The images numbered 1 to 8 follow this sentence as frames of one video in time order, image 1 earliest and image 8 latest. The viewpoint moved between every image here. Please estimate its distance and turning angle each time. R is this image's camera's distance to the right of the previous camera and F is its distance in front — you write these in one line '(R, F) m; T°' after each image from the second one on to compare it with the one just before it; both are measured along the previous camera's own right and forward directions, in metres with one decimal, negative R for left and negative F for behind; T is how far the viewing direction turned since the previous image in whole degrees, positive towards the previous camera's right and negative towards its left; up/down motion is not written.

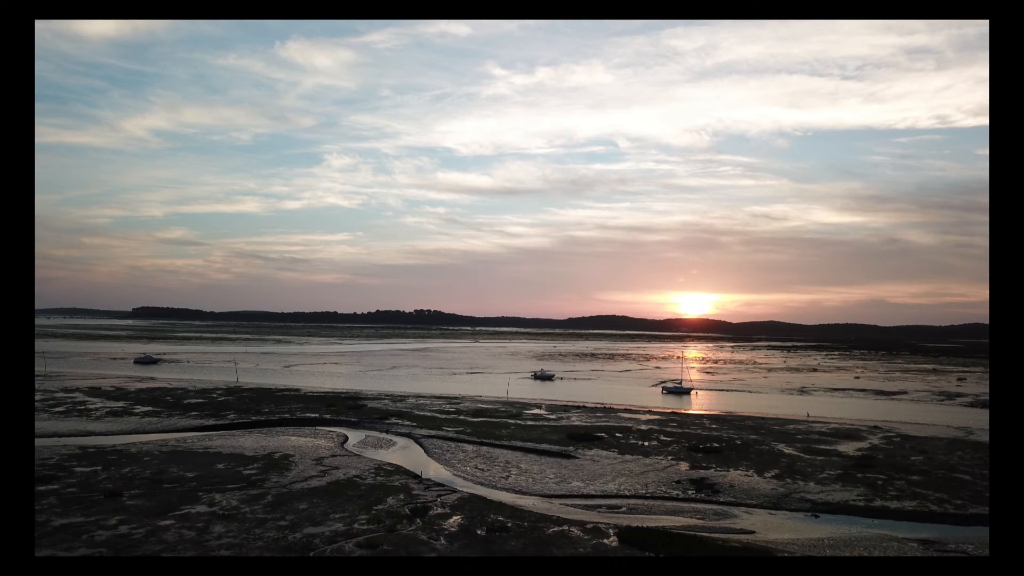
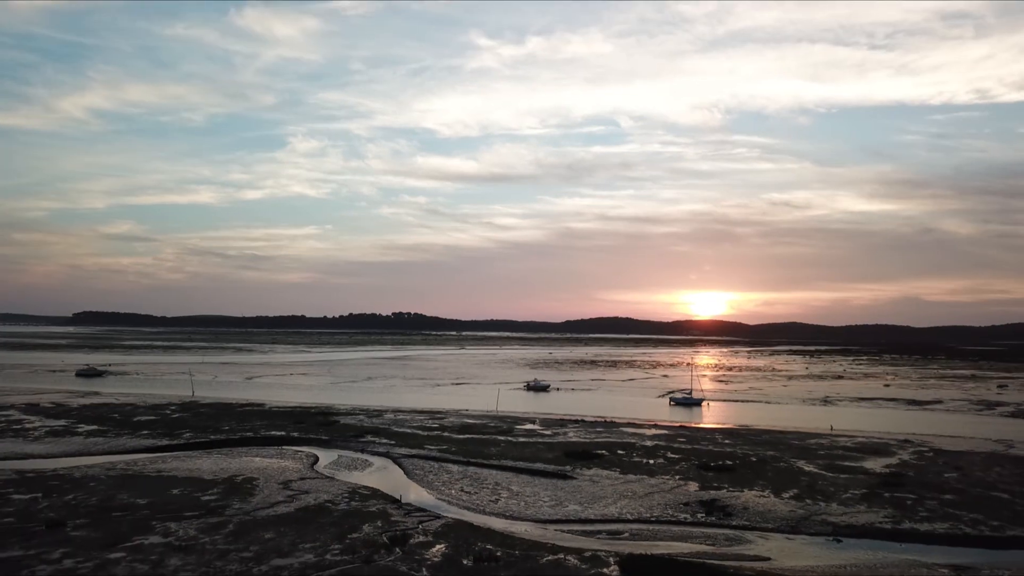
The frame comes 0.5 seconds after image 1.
(+0.2, +0.6) m; -1°
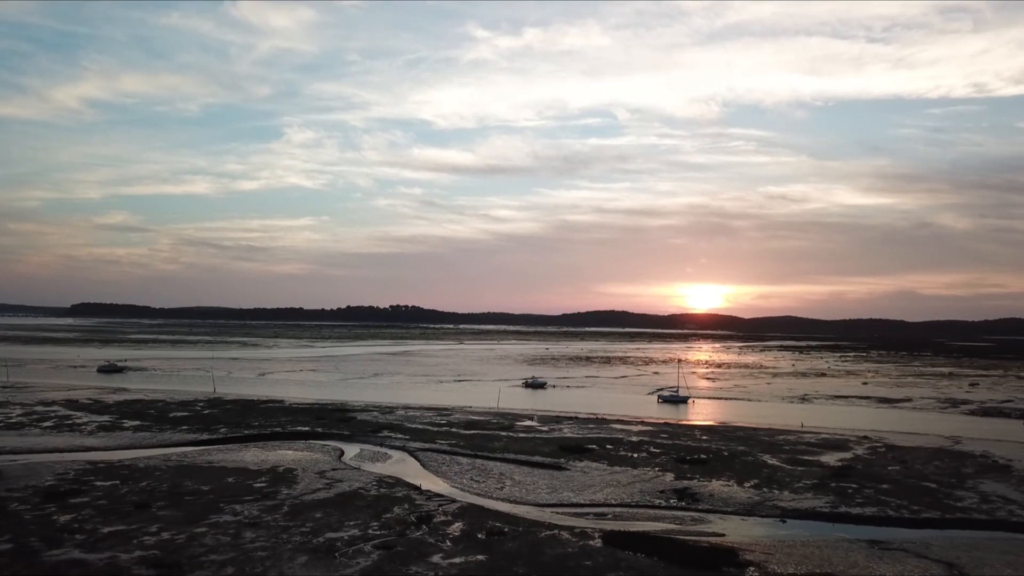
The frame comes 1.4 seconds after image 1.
(-0.1, -1.3) m; 0°
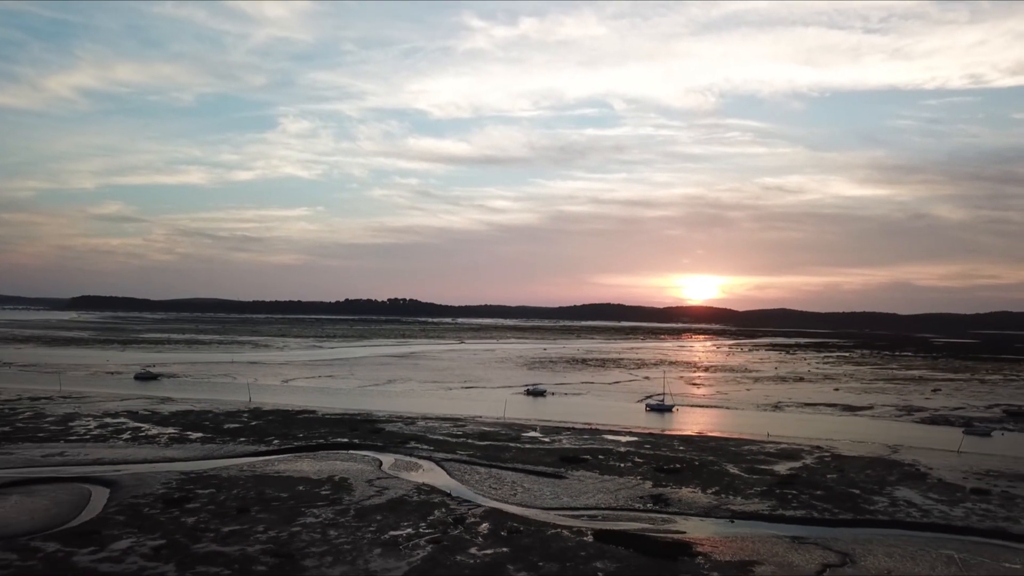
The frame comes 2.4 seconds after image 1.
(-0.2, -2.2) m; 0°
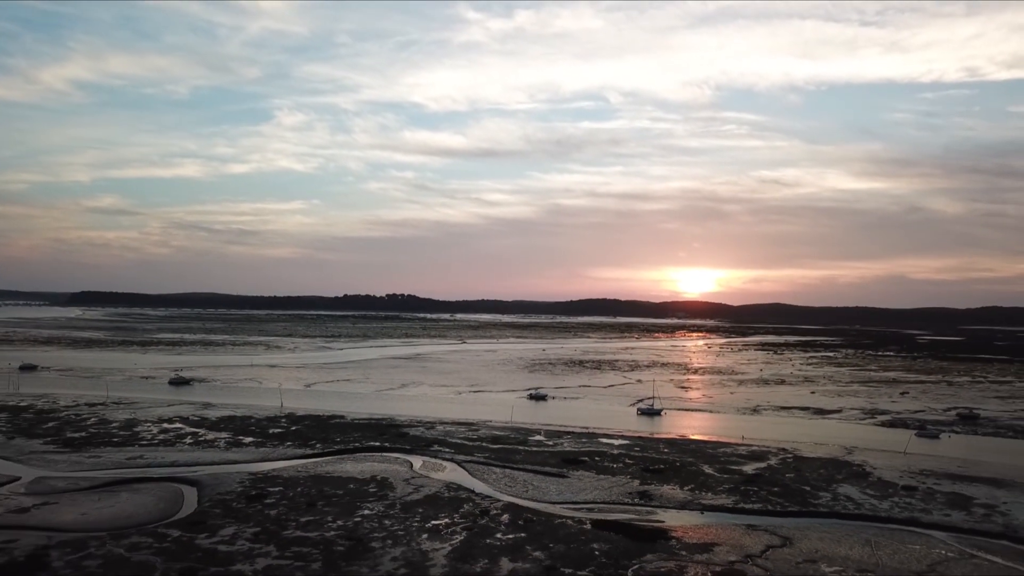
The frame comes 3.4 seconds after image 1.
(-0.3, -2.3) m; 0°
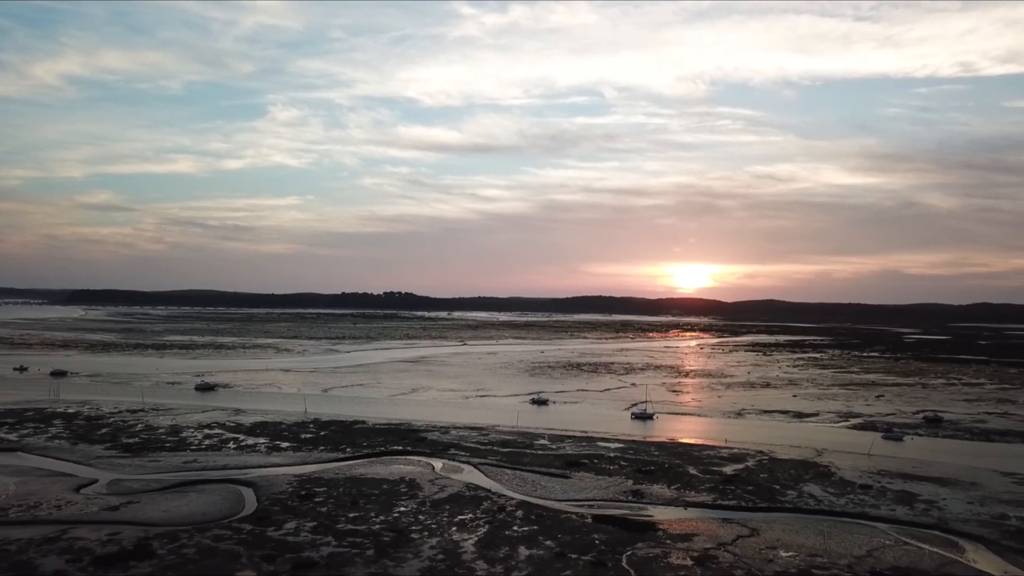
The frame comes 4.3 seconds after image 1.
(-0.3, -2.1) m; 0°
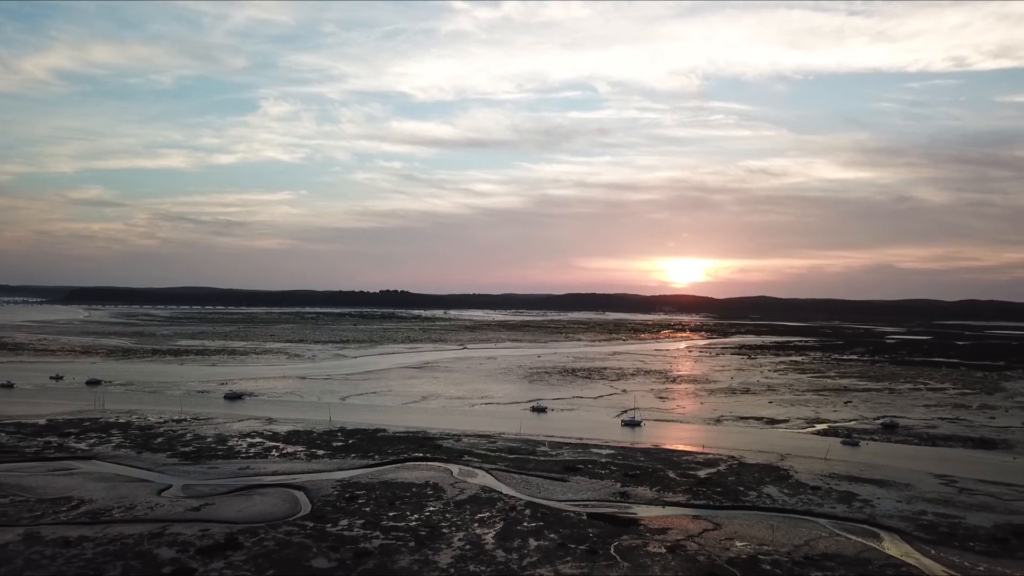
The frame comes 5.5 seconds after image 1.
(-0.3, -2.9) m; 0°
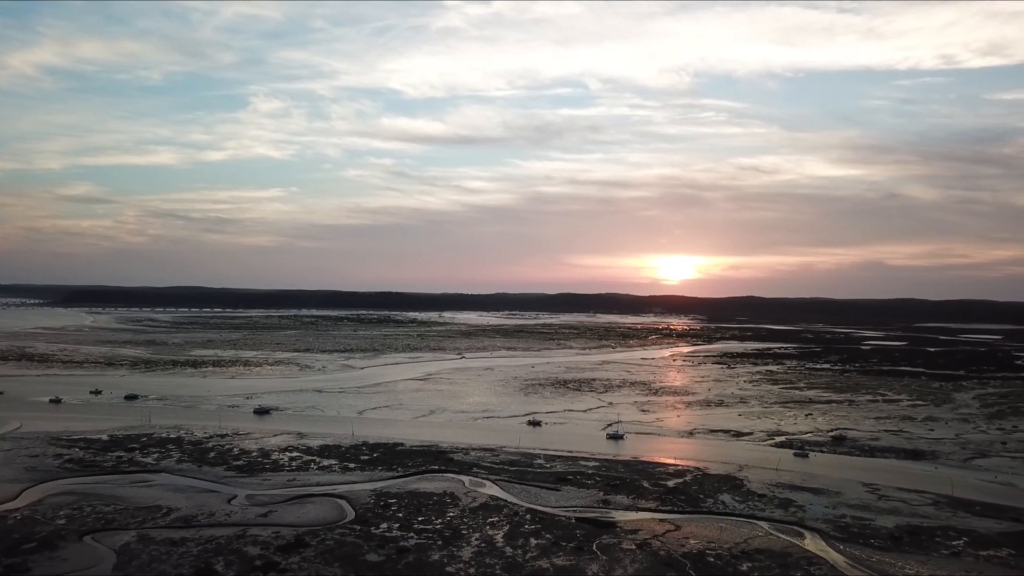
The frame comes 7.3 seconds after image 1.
(-0.3, -4.1) m; +1°
